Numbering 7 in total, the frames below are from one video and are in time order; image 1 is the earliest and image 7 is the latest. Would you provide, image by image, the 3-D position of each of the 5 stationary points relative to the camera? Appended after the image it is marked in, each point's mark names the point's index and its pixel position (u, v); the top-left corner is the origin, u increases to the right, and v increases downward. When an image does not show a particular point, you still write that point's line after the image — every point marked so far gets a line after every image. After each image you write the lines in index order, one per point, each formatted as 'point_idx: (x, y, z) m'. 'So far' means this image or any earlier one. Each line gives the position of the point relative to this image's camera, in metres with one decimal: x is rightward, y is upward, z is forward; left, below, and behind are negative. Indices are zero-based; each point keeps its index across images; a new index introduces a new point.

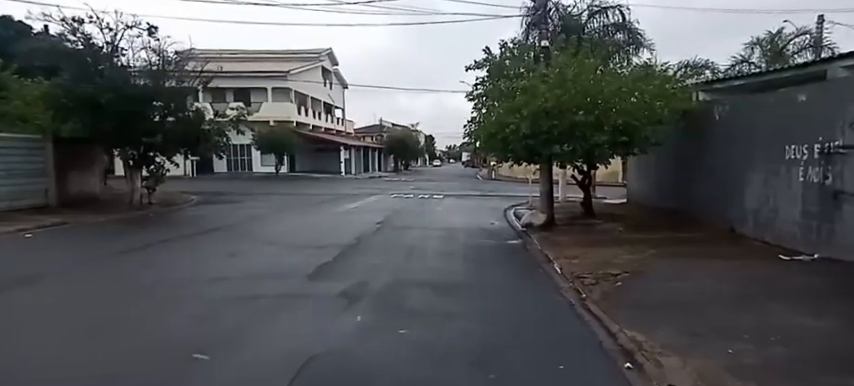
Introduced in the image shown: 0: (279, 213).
0: (-5.3, -0.7, +17.9) m
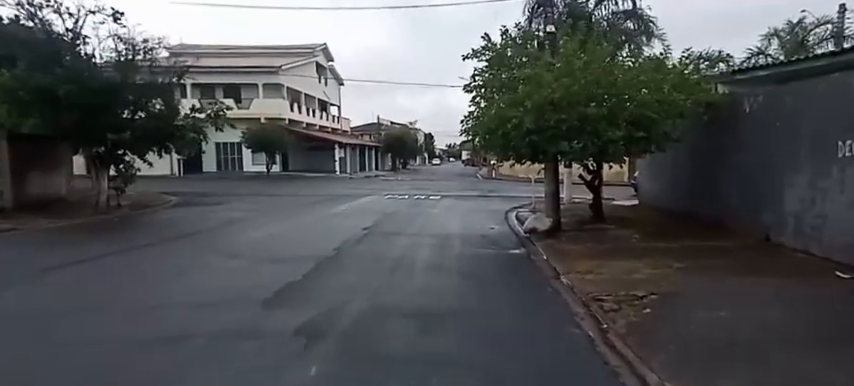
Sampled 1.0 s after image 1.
0: (-5.5, -0.8, +16.5) m
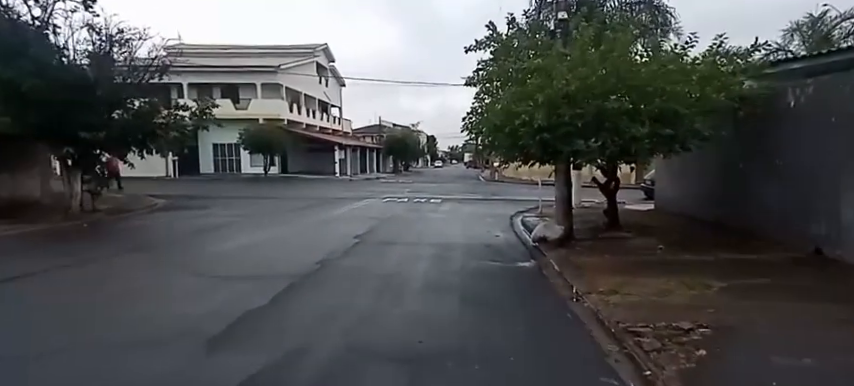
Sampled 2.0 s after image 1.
0: (-5.5, -0.9, +15.4) m
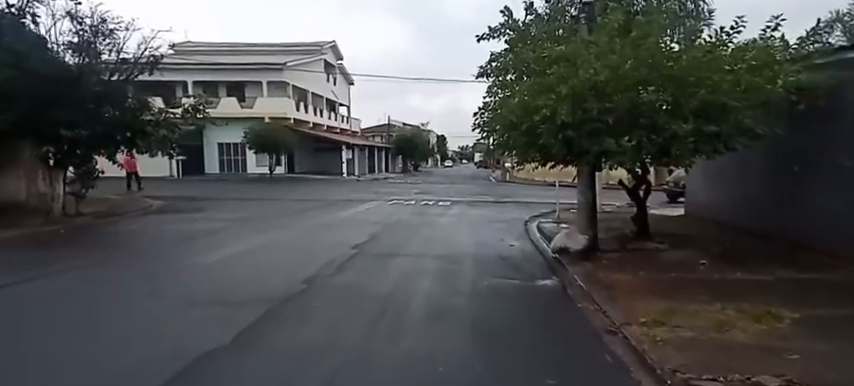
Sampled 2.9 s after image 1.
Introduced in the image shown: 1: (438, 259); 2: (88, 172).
0: (-5.3, -1.0, +14.4) m
1: (+0.2, -1.2, +8.9) m
2: (-9.7, +0.6, +14.1) m
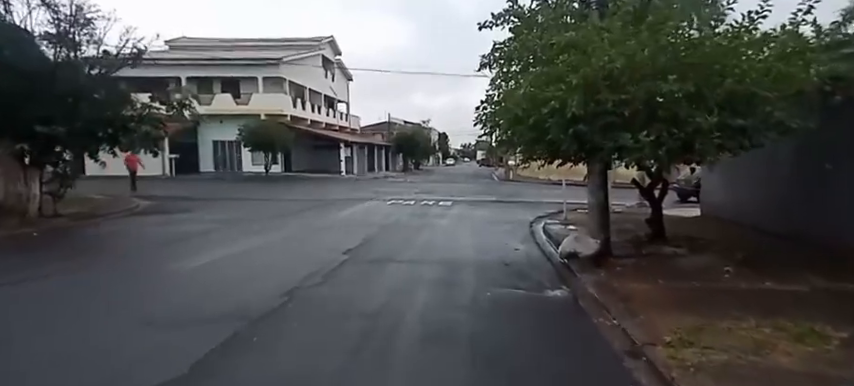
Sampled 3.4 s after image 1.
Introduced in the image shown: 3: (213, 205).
0: (-5.3, -0.9, +13.7) m
1: (+0.2, -1.2, +8.2) m
2: (-9.7, +0.6, +13.4) m
3: (-8.2, -0.4, +18.9) m
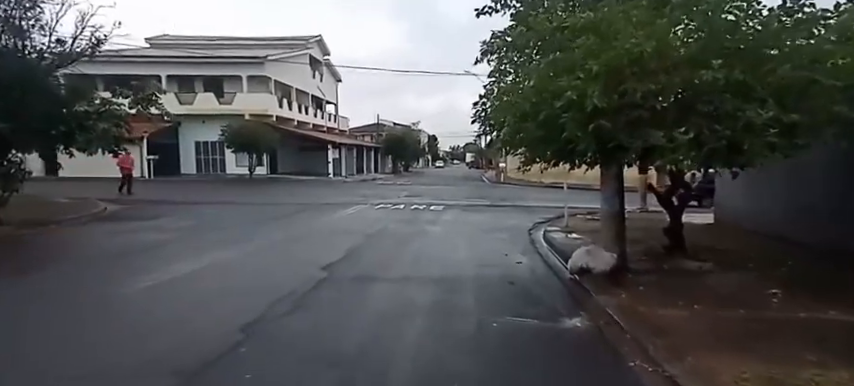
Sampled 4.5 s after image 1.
0: (-5.6, -1.1, +12.3) m
1: (0.0, -1.3, +7.0) m
2: (-9.9, +0.5, +12.0) m
3: (-8.5, -0.6, +17.5) m
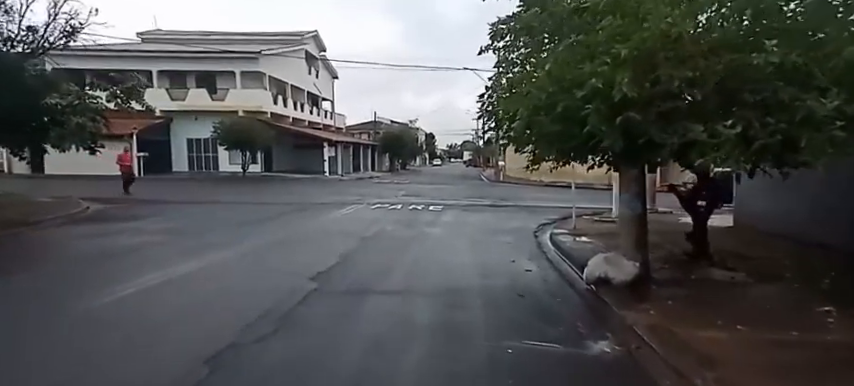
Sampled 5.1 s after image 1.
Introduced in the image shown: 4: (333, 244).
0: (-5.6, -1.1, +11.5) m
1: (+0.1, -1.3, +6.2) m
2: (-9.9, +0.5, +11.1) m
3: (-8.5, -0.5, +16.7) m
4: (-2.0, -1.1, +10.3) m
